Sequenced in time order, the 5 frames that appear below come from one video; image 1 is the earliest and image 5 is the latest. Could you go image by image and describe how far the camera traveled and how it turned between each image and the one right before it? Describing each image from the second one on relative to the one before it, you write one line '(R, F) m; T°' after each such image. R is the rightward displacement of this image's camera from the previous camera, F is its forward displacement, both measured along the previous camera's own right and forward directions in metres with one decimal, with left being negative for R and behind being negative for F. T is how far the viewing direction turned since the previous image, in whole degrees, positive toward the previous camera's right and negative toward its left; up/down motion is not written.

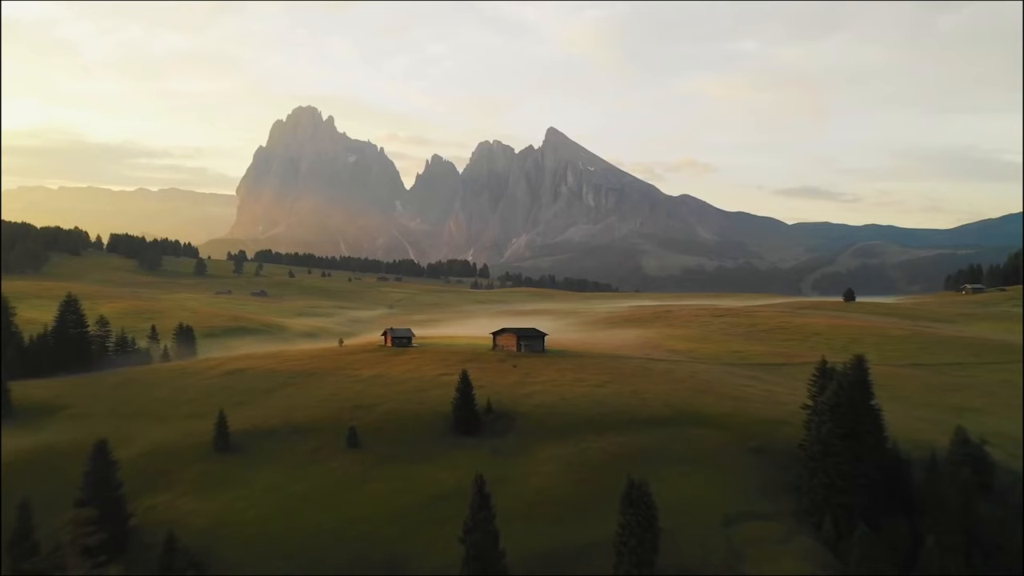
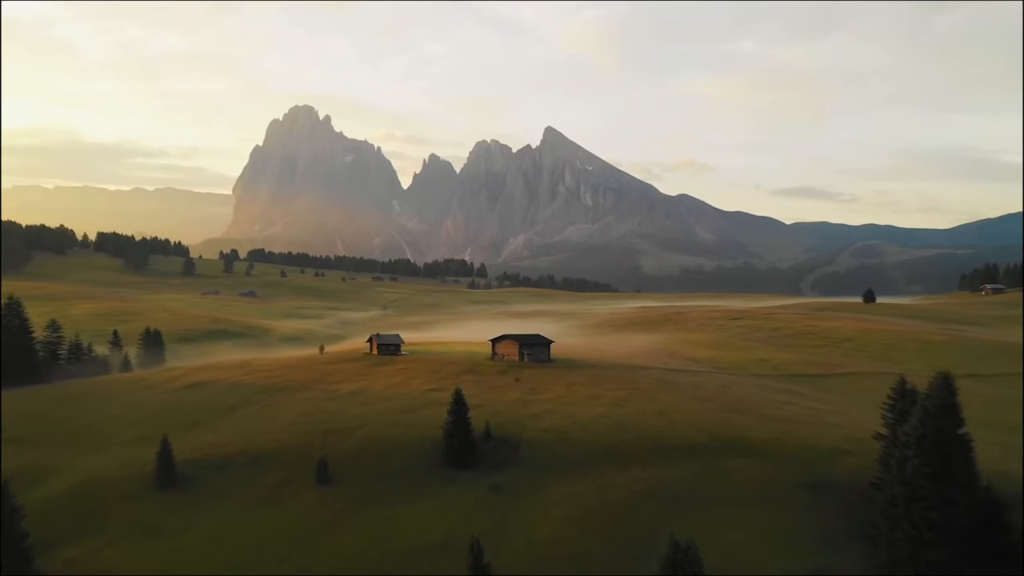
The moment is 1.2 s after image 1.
(-0.2, +5.1) m; 0°
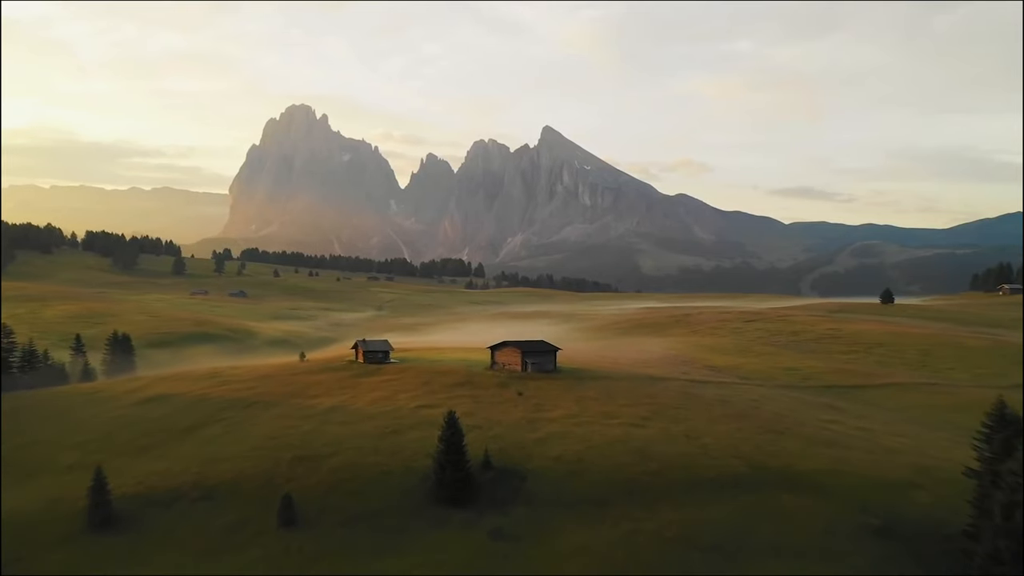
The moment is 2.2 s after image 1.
(-0.2, +4.2) m; 0°
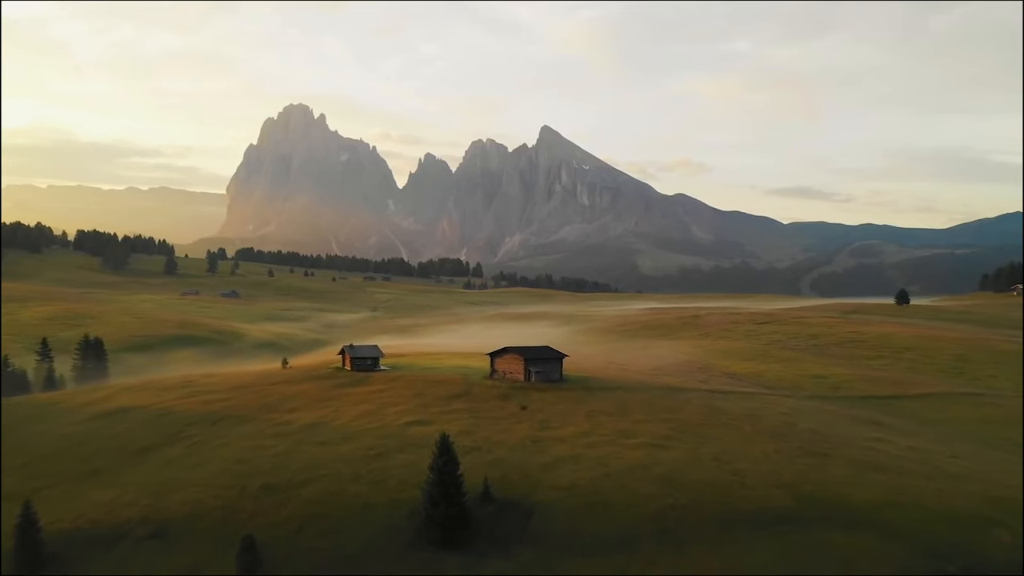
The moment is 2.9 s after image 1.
(-0.2, +3.2) m; 0°
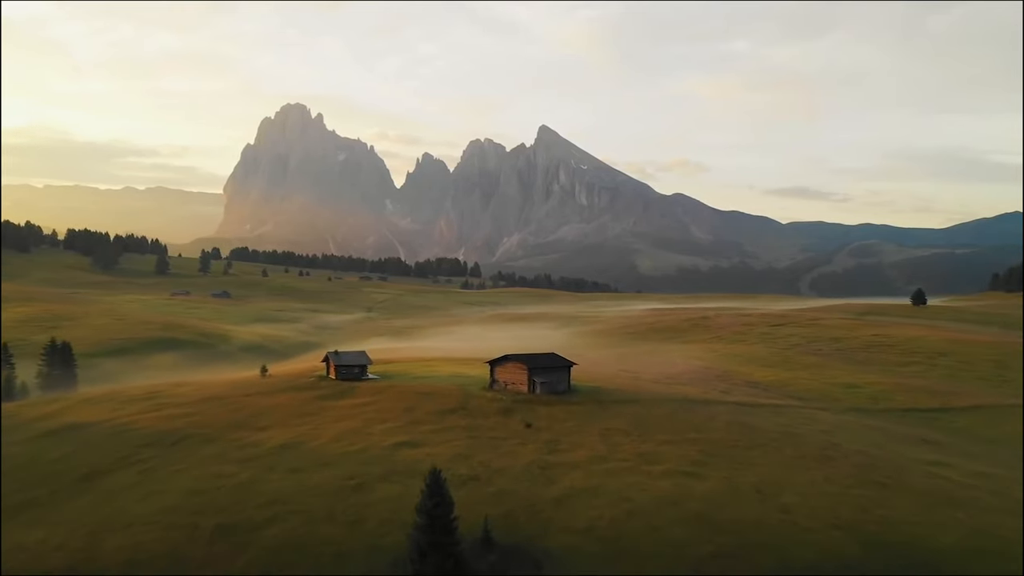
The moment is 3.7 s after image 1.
(-0.2, +3.2) m; 0°
